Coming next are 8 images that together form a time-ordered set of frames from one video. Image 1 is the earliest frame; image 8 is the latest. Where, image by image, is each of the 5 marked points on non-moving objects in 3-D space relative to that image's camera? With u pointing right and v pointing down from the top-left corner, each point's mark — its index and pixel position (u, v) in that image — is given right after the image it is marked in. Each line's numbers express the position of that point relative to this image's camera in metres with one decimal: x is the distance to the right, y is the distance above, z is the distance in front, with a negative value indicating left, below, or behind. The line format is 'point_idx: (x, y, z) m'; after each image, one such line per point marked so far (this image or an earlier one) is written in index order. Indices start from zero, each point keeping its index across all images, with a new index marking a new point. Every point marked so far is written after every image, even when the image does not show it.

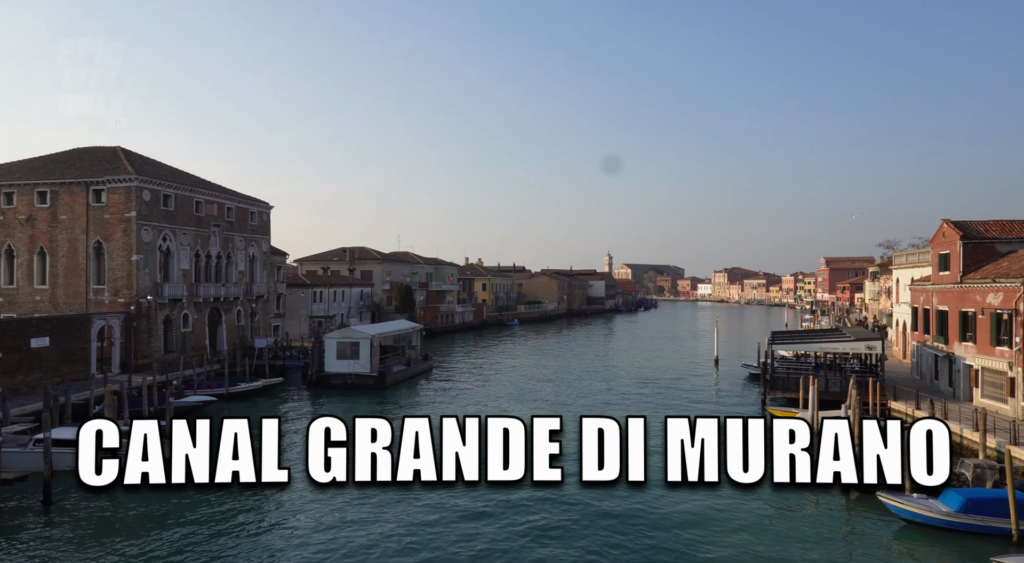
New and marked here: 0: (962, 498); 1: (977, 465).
0: (+11.6, -5.7, +18.7) m
1: (+13.2, -5.3, +20.9) m
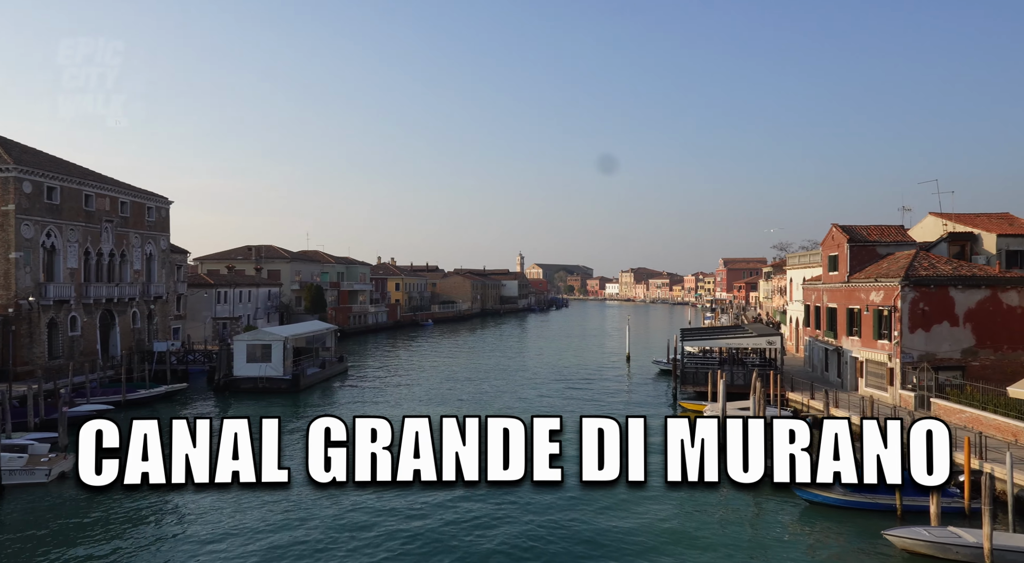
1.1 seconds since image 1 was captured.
0: (+10.0, -5.8, +21.5) m
1: (+11.3, -5.4, +23.9) m
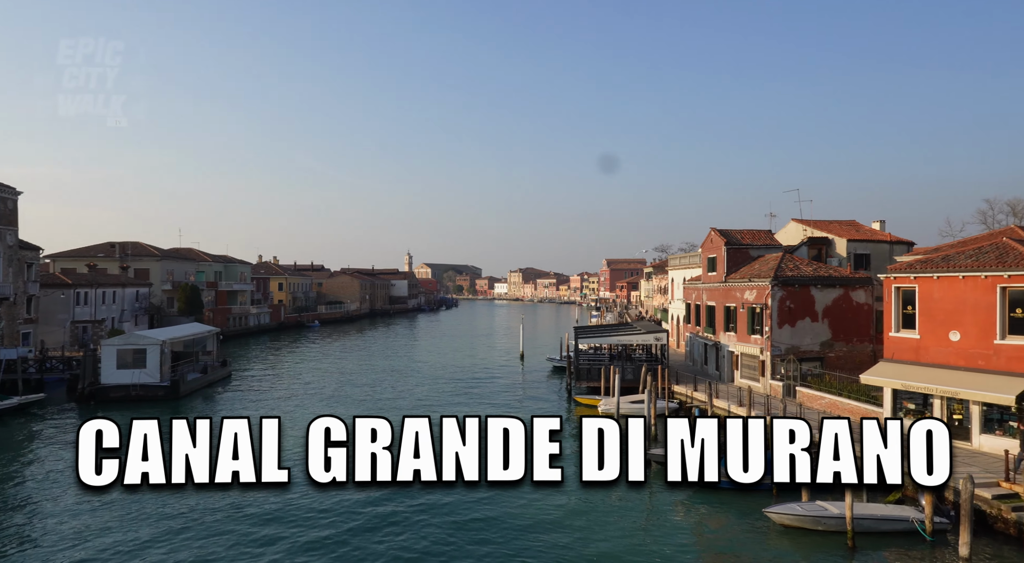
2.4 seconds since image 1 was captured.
0: (+7.3, -5.9, +24.2) m
1: (+8.3, -5.5, +26.8) m
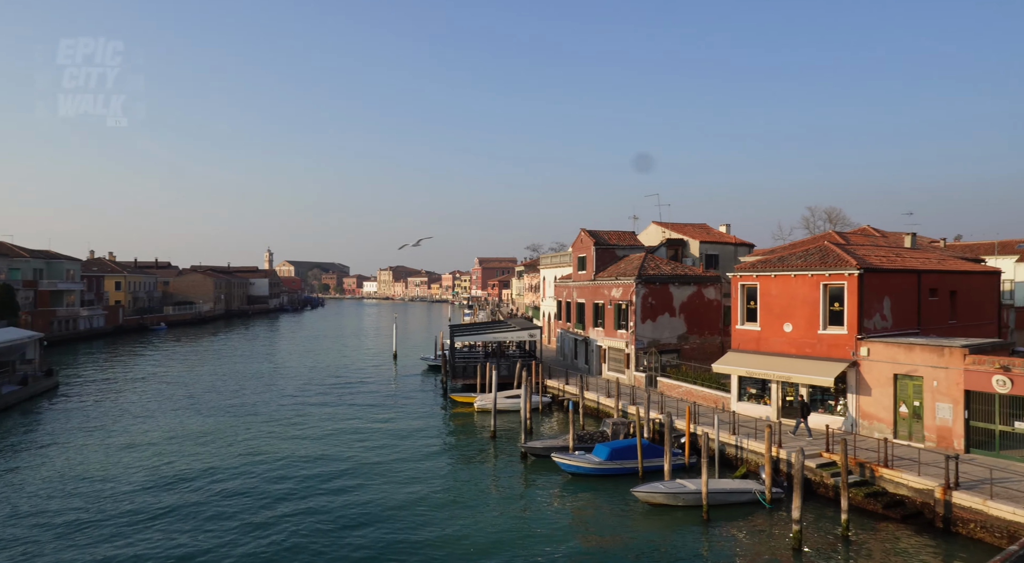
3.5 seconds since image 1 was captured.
0: (+3.3, -5.9, +26.3) m
1: (+3.8, -5.5, +29.0) m
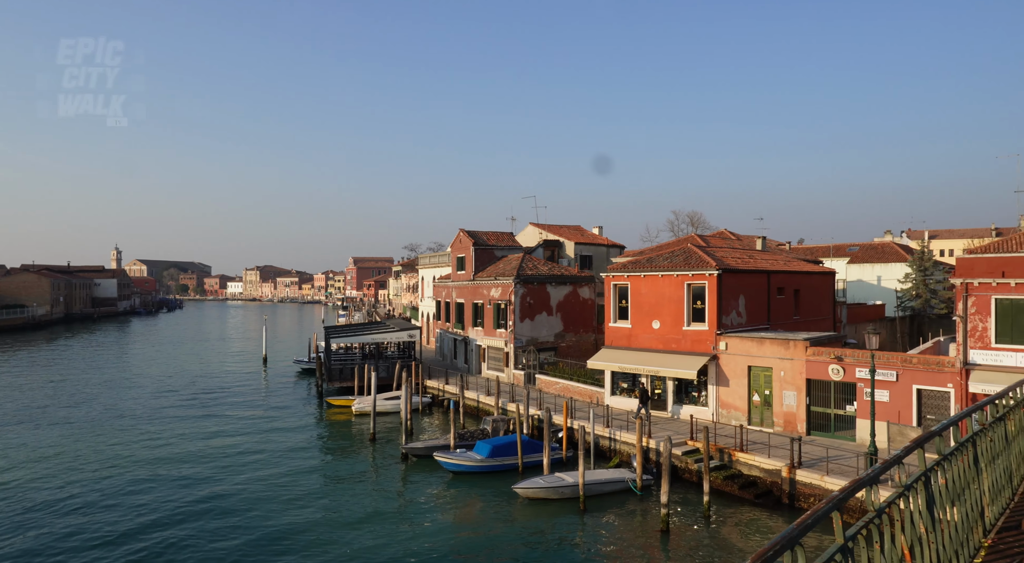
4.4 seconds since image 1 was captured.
0: (-0.9, -5.9, +27.0) m
1: (-0.8, -5.5, +29.7) m
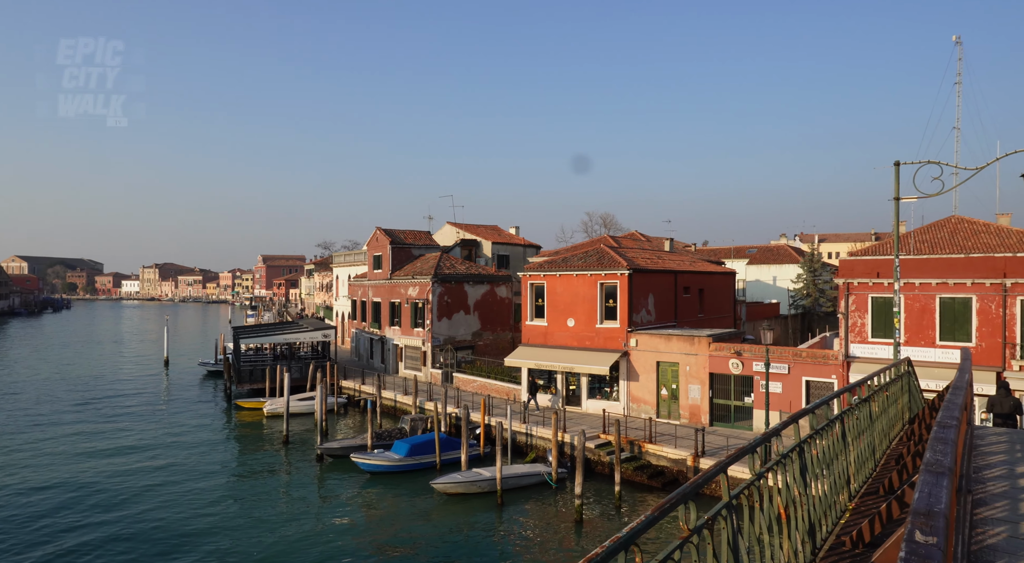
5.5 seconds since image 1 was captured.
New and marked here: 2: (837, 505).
0: (-3.8, -5.9, +27.1) m
1: (-4.0, -5.5, +29.8) m
2: (+2.6, -1.7, +5.9) m
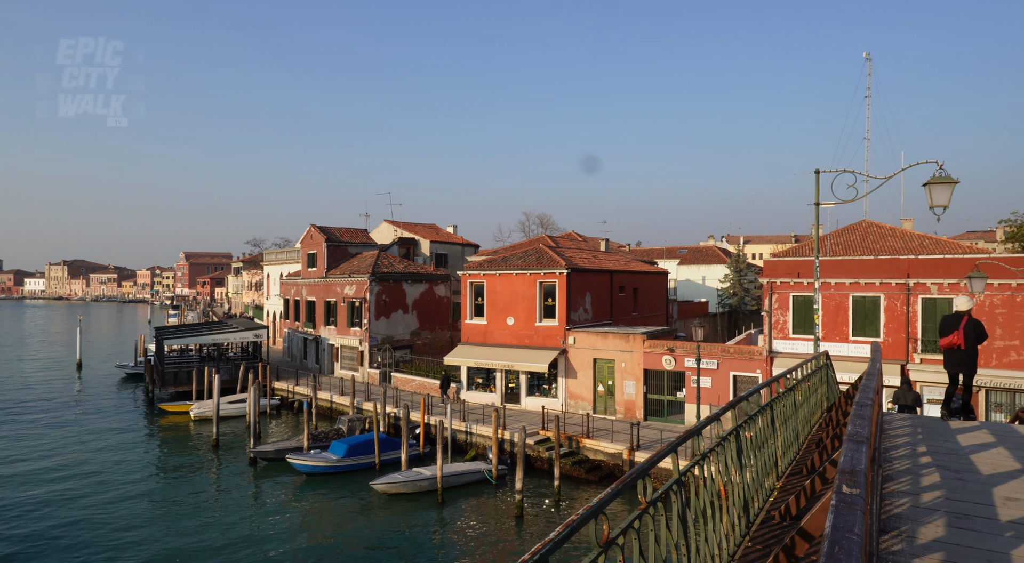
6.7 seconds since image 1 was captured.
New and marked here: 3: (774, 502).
0: (-6.0, -5.9, +27.0) m
1: (-6.4, -5.5, +29.7) m
2: (+2.1, -1.8, +6.4) m
3: (+2.2, -1.9, +6.4) m
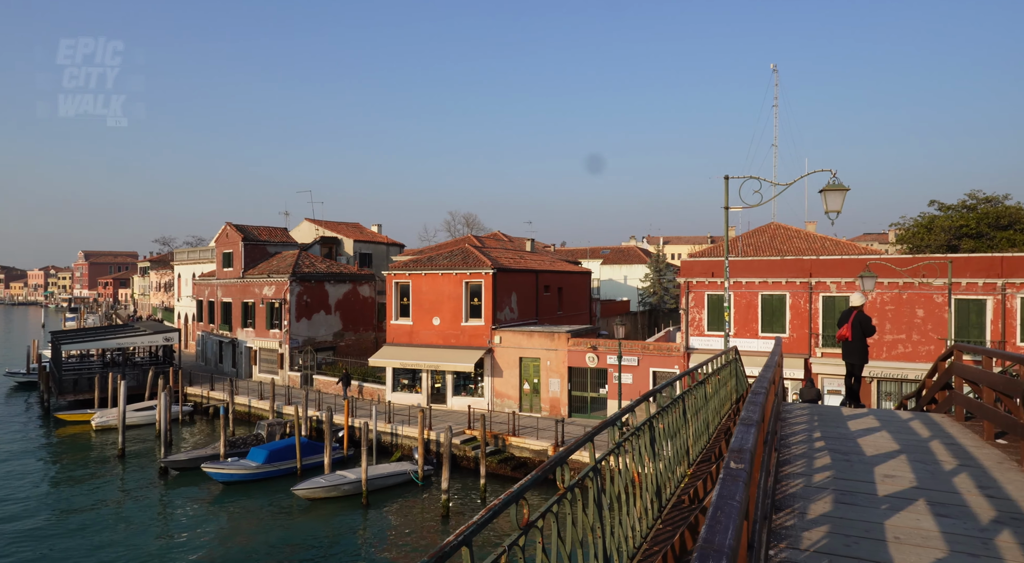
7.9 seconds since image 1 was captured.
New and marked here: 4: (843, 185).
0: (-8.6, -5.9, +26.4) m
1: (-9.3, -5.5, +29.1) m
2: (+1.5, -1.8, +6.7) m
3: (+1.5, -1.9, +6.7) m
4: (+4.8, +1.4, +10.9) m
